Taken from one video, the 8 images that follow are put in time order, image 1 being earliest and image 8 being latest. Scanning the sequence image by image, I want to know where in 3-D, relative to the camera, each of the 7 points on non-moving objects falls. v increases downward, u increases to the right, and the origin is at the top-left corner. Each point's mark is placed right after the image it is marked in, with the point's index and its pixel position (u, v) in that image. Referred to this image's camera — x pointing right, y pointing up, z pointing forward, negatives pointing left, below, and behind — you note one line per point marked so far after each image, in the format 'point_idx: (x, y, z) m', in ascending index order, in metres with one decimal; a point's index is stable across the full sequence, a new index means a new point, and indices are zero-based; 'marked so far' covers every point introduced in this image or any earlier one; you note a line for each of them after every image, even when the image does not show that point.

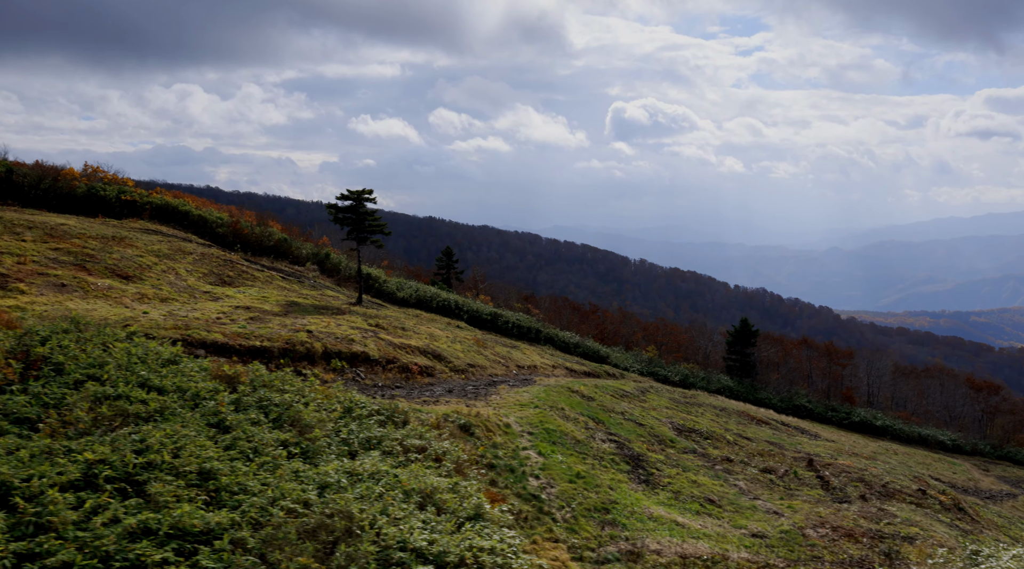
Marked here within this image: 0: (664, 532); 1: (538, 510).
0: (+3.2, -5.2, +18.2) m
1: (+0.5, -4.7, +17.9) m
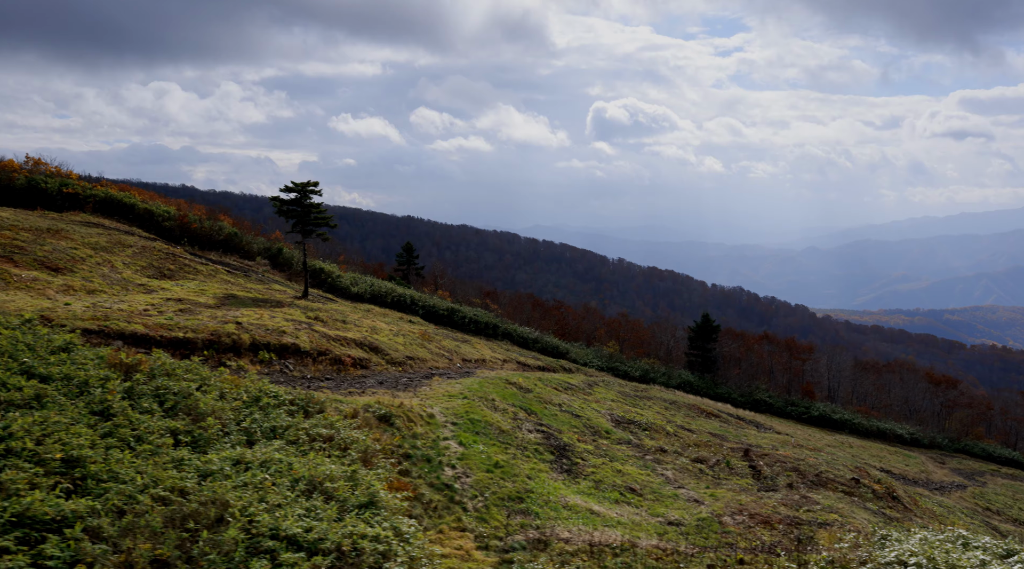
0: (+1.3, -5.0, +18.1) m
1: (-1.3, -4.4, +17.7) m
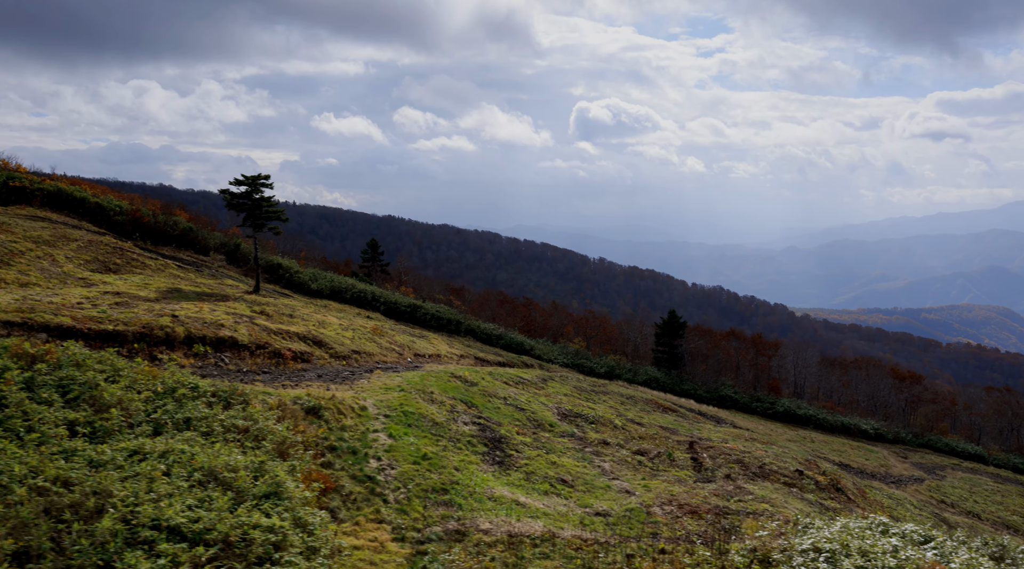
0: (-0.3, -4.7, +17.9) m
1: (-2.9, -4.2, +17.4) m
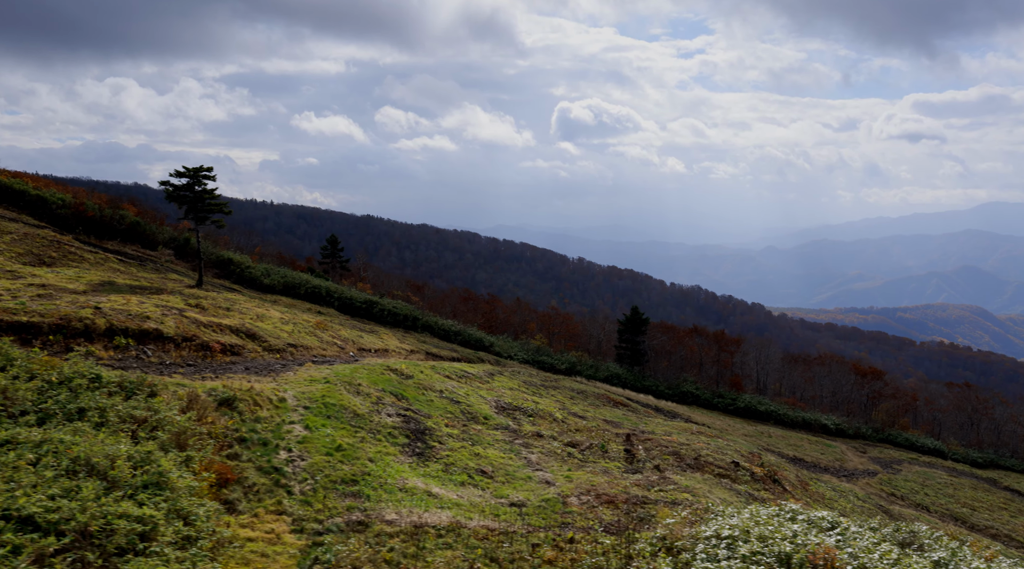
0: (-2.1, -4.5, +17.6) m
1: (-4.7, -3.9, +17.0) m
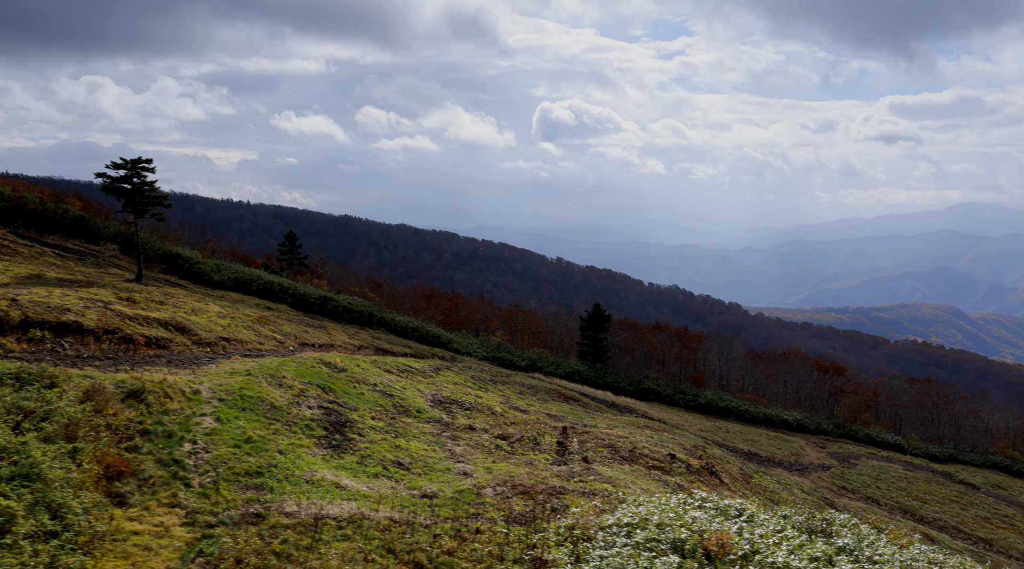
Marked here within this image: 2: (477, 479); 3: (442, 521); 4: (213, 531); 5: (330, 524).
0: (-3.9, -4.2, +17.1) m
1: (-6.6, -3.7, +16.5) m
2: (-0.8, -4.5, +20.0) m
3: (-1.4, -4.6, +16.9) m
4: (-5.2, -4.4, +15.2) m
5: (-3.4, -4.4, +15.9) m
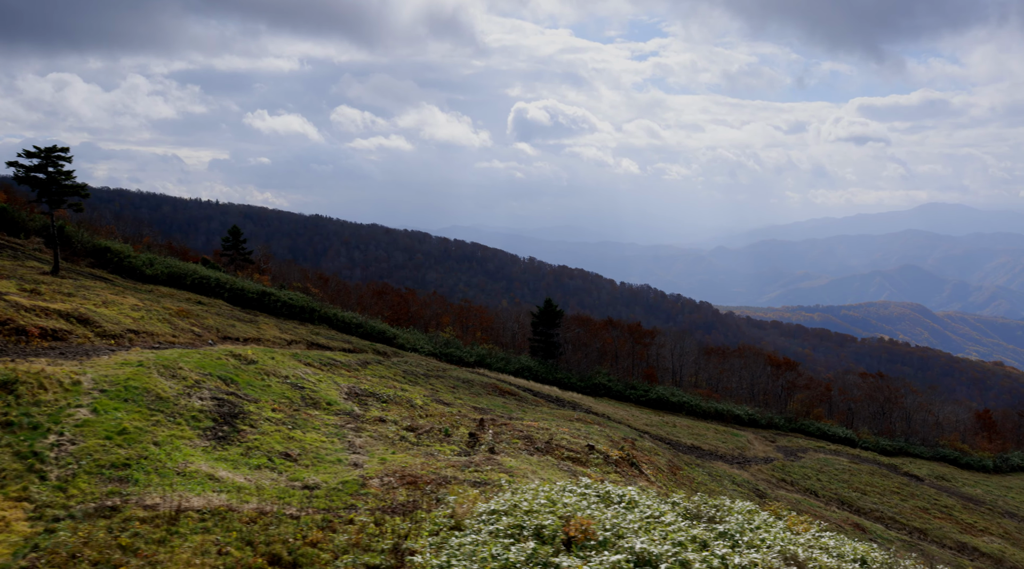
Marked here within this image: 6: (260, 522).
0: (-6.3, -3.9, +16.4) m
1: (-8.9, -3.3, +15.7) m
2: (-3.2, -4.2, +19.4) m
3: (-3.7, -4.3, +16.2) m
4: (-7.5, -4.0, +14.5) m
5: (-5.6, -4.1, +15.2) m
6: (-4.5, -4.3, +15.4) m
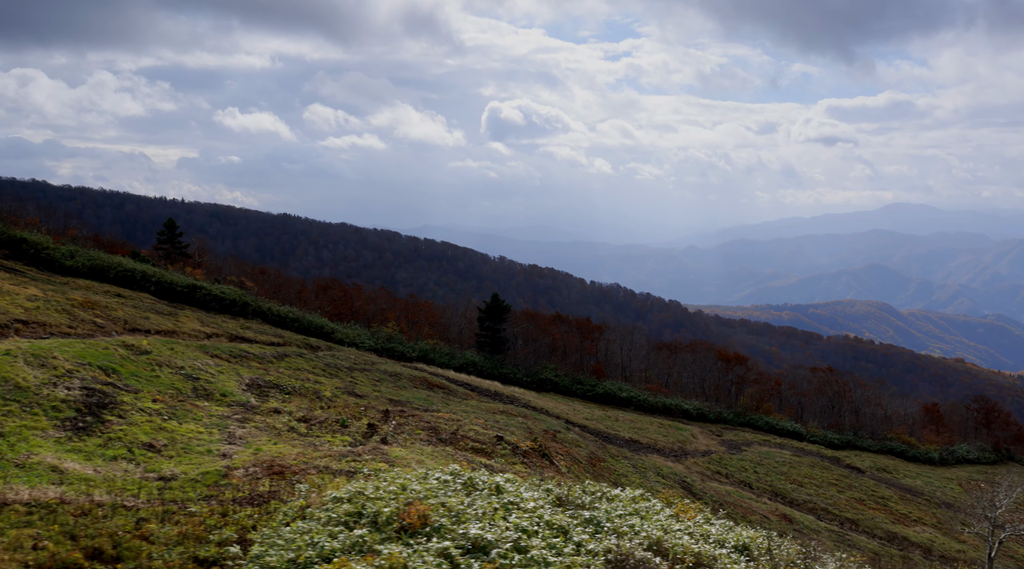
0: (-8.8, -3.5, +15.3) m
1: (-11.3, -3.0, +14.5) m
2: (-5.9, -3.8, +18.4) m
3: (-6.2, -3.9, +15.3) m
4: (-9.9, -3.7, +13.3) m
5: (-8.1, -3.7, +14.2) m
6: (-7.0, -3.9, +14.4) m
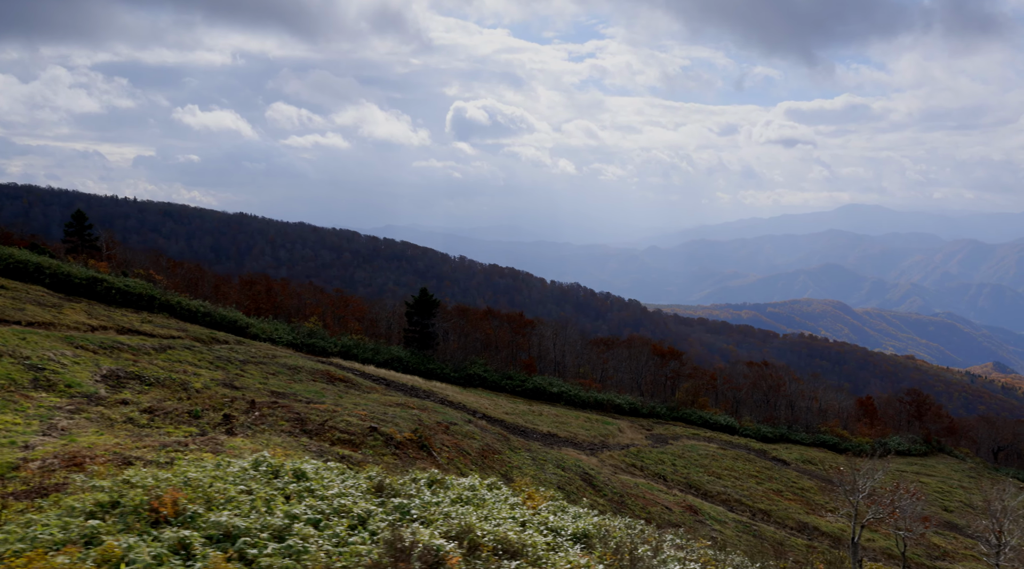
0: (-12.0, -3.0, +13.7) m
1: (-14.5, -2.5, +12.7) m
2: (-9.3, -3.3, +16.9) m
3: (-9.4, -3.5, +13.8) m
4: (-13.0, -3.2, +11.6) m
5: (-11.3, -3.3, +12.6) m
6: (-10.1, -3.4, +12.8) m
